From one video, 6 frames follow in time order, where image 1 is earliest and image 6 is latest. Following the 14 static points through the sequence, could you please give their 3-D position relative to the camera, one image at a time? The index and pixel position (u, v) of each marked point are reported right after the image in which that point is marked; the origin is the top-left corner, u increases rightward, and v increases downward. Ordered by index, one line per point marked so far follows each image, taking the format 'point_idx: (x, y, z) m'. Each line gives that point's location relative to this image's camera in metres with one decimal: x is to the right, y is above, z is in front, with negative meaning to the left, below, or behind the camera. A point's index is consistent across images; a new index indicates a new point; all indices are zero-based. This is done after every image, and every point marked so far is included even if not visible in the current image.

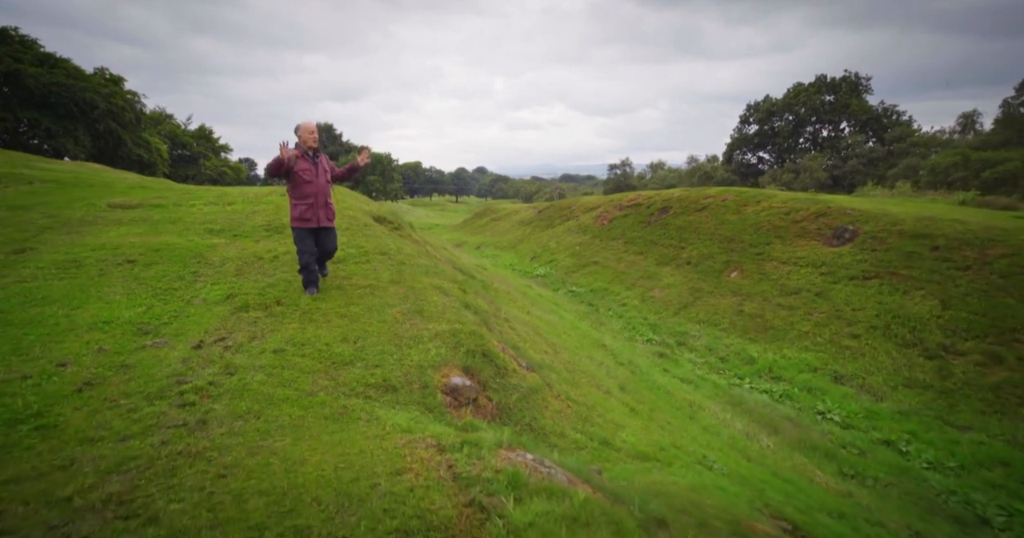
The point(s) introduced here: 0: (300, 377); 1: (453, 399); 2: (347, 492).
0: (-2.2, -1.1, +5.8) m
1: (-0.6, -1.4, +6.2) m
2: (-1.1, -1.5, +3.7) m
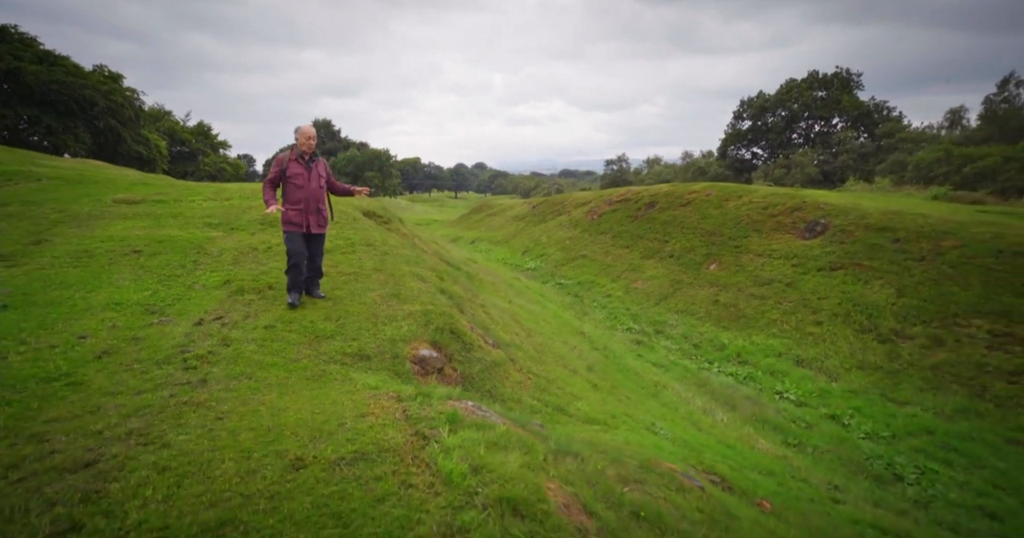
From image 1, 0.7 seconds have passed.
0: (-2.7, -1.0, +6.8) m
1: (-1.1, -1.3, +7.1) m
2: (-1.6, -1.3, +4.7) m
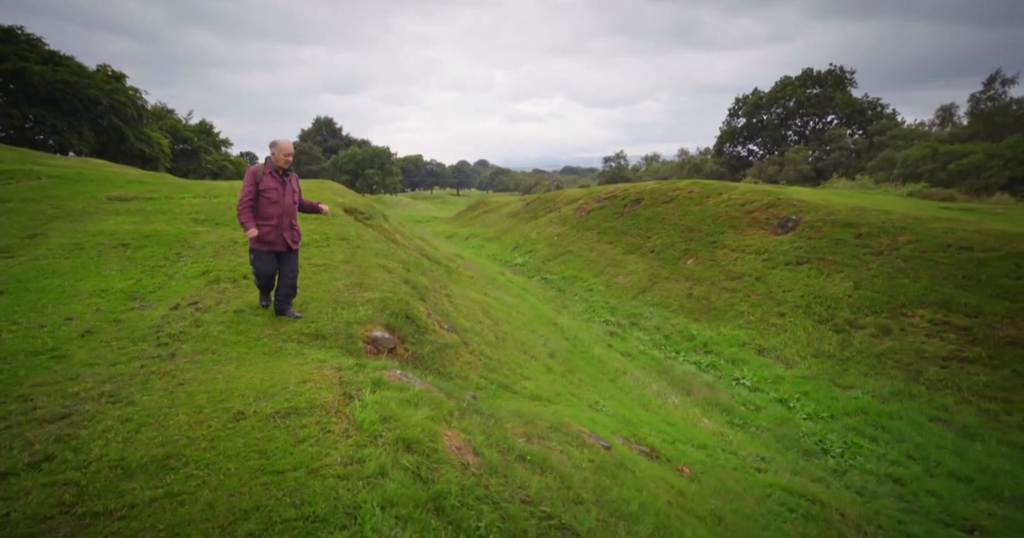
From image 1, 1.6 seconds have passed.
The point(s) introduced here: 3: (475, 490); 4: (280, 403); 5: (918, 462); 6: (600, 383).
0: (-3.6, -0.8, +7.6) m
1: (-2.0, -1.1, +8.0) m
2: (-2.4, -1.2, +5.5) m
3: (-0.3, -1.7, +4.3) m
4: (-2.2, -1.2, +5.2) m
5: (+7.5, -3.6, +10.4) m
6: (+2.0, -2.5, +12.4) m
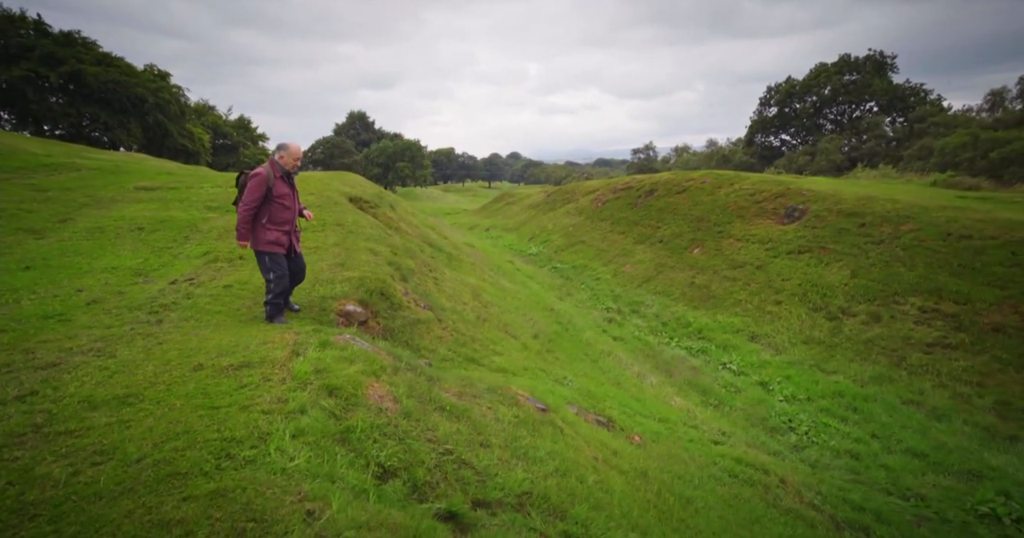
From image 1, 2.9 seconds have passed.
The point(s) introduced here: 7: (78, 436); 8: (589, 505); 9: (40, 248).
0: (-4.2, -0.5, +8.5) m
1: (-2.6, -0.8, +8.7) m
2: (-3.2, -0.9, +6.3) m
3: (-1.1, -1.4, +5.0) m
4: (-3.0, -0.9, +6.0) m
5: (+7.0, -3.3, +10.6) m
6: (+1.5, -2.2, +12.9) m
7: (-3.4, -1.3, +4.3) m
8: (+0.7, -2.2, +5.3) m
9: (-9.0, +0.4, +10.6) m
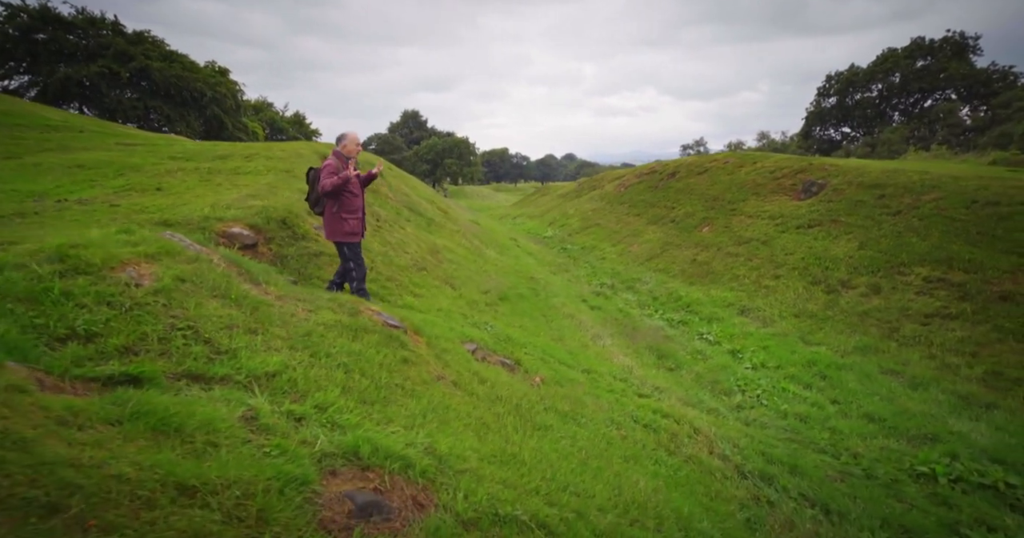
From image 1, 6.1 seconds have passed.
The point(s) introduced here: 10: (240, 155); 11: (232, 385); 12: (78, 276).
0: (-5.8, +0.8, +8.2) m
1: (-4.2, +0.4, +8.3) m
2: (-5.1, +0.3, +6.0) m
3: (-3.1, -0.2, +4.4) m
4: (-4.8, +0.3, +5.6) m
5: (+5.4, -2.3, +9.4) m
6: (+0.3, -1.1, +12.1) m
7: (-5.4, 0.0, +4.0) m
8: (-1.3, -1.1, +4.6) m
9: (-10.3, +1.7, +10.8) m
10: (-7.4, +3.1, +15.2) m
11: (-2.1, -0.8, +4.1) m
12: (-3.4, -0.1, +4.5) m
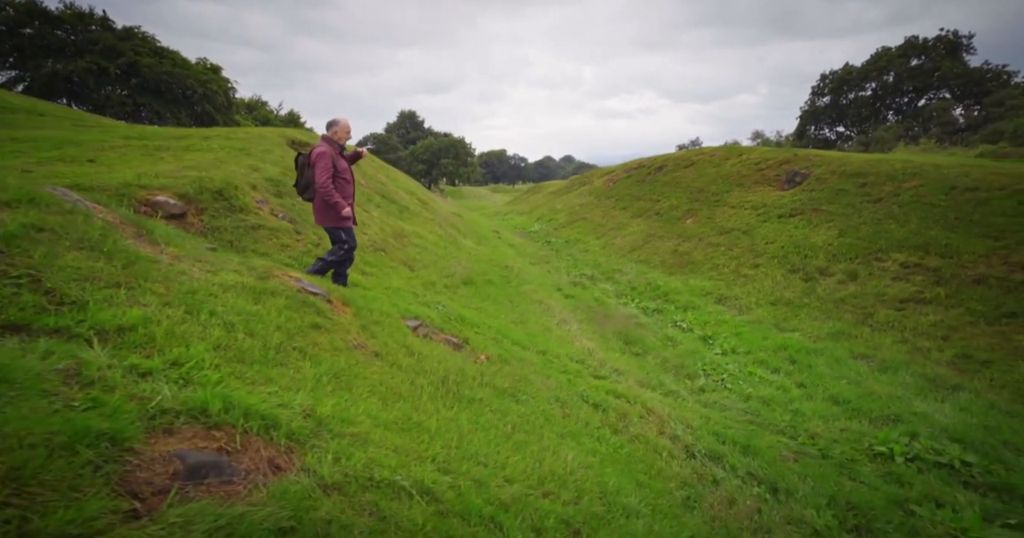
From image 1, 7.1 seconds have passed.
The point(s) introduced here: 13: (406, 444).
0: (-6.6, +1.2, +7.8) m
1: (-5.0, +0.8, +7.9) m
2: (-5.8, +0.8, +5.5) m
3: (-3.9, +0.2, +4.0) m
4: (-5.6, +0.7, +5.2) m
5: (+4.7, -1.9, +8.9) m
6: (-0.6, -0.7, +11.7) m
7: (-6.2, +0.4, +3.5) m
8: (-2.0, -0.7, +4.1) m
9: (-11.1, +2.2, +10.3) m
10: (-8.2, +3.5, +14.7) m
11: (-2.8, -0.4, +3.6) m
12: (-4.2, +0.4, +4.1) m
13: (-0.8, -1.3, +4.1) m
